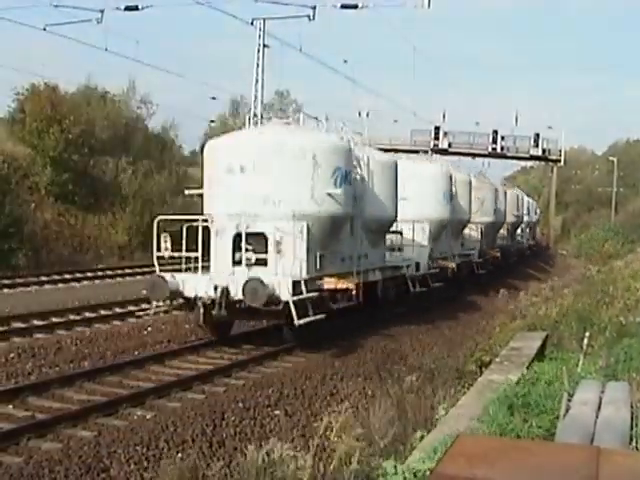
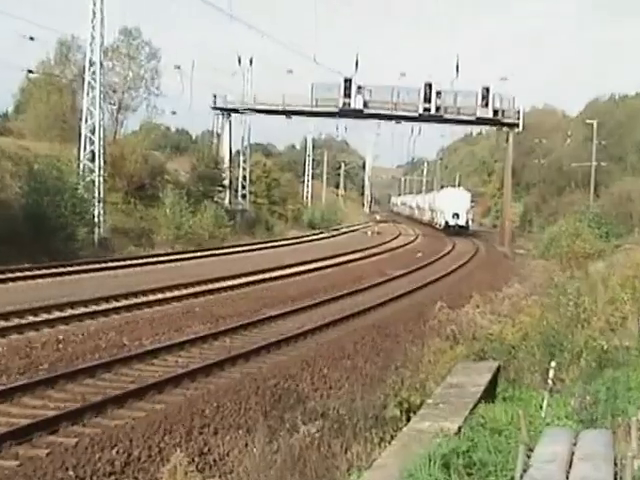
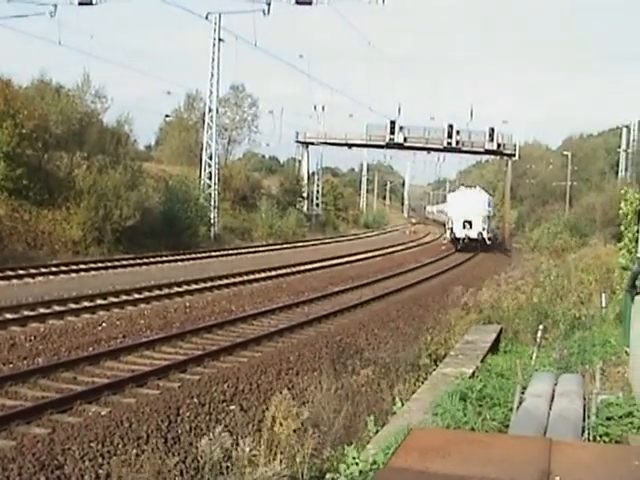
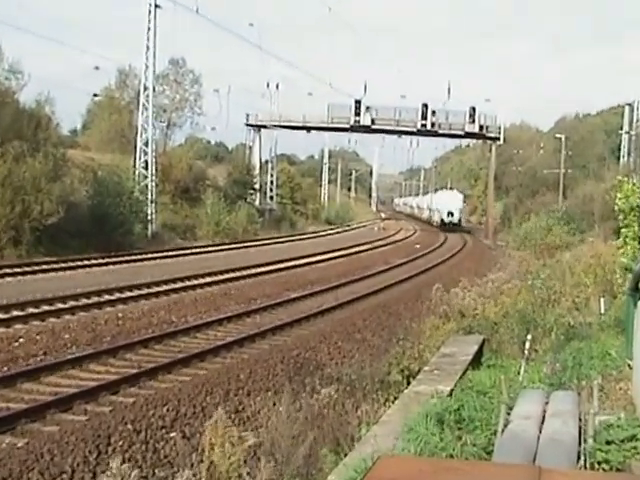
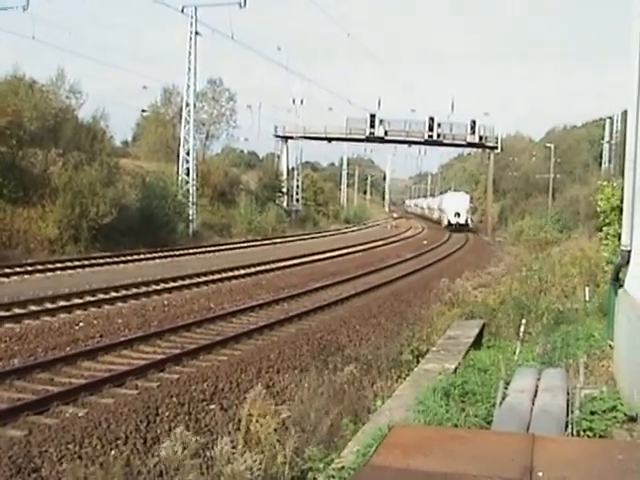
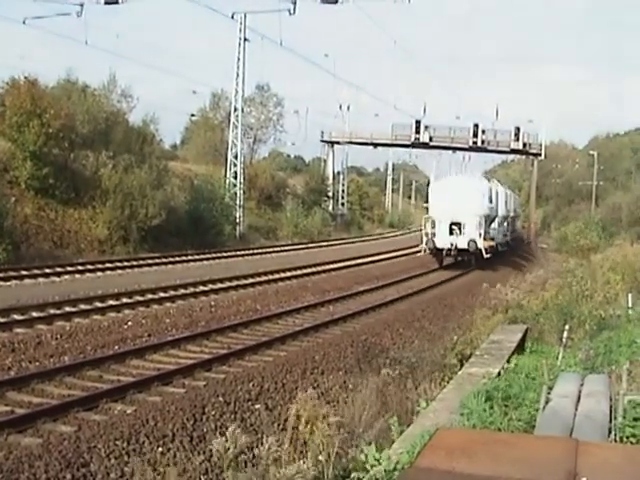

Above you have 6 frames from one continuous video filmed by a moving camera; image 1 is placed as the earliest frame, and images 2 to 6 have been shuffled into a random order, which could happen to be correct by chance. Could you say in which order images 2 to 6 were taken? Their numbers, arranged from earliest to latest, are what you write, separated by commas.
6, 3, 5, 4, 2
